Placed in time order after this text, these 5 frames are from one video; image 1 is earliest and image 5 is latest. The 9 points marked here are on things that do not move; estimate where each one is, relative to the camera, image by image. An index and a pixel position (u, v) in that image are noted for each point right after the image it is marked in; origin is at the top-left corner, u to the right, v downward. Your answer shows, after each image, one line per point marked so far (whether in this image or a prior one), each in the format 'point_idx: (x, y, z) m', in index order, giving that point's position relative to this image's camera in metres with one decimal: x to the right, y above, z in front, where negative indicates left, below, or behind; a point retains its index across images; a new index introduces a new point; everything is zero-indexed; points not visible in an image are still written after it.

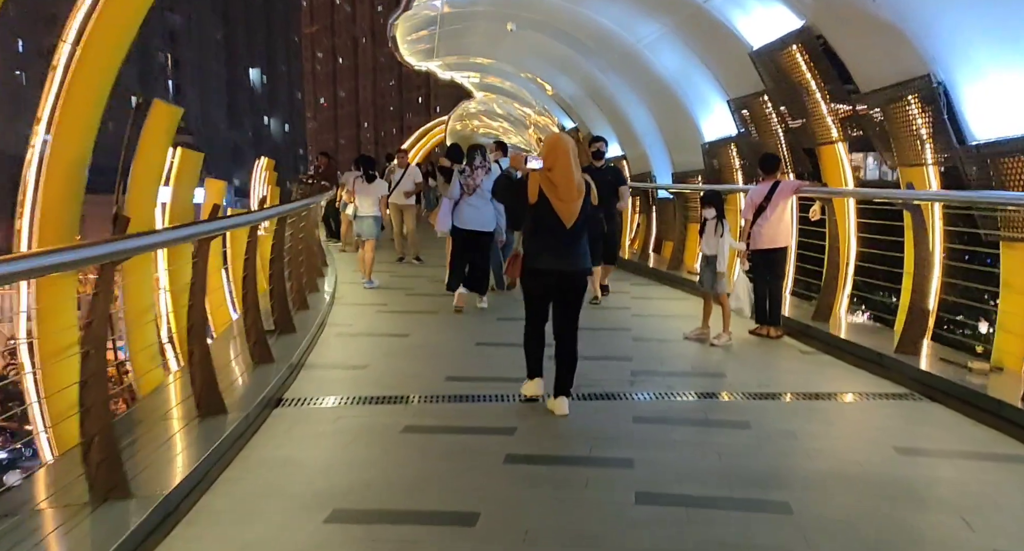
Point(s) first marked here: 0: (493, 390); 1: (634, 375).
0: (-0.1, -0.7, +5.0) m
1: (+0.8, -0.7, +5.4) m
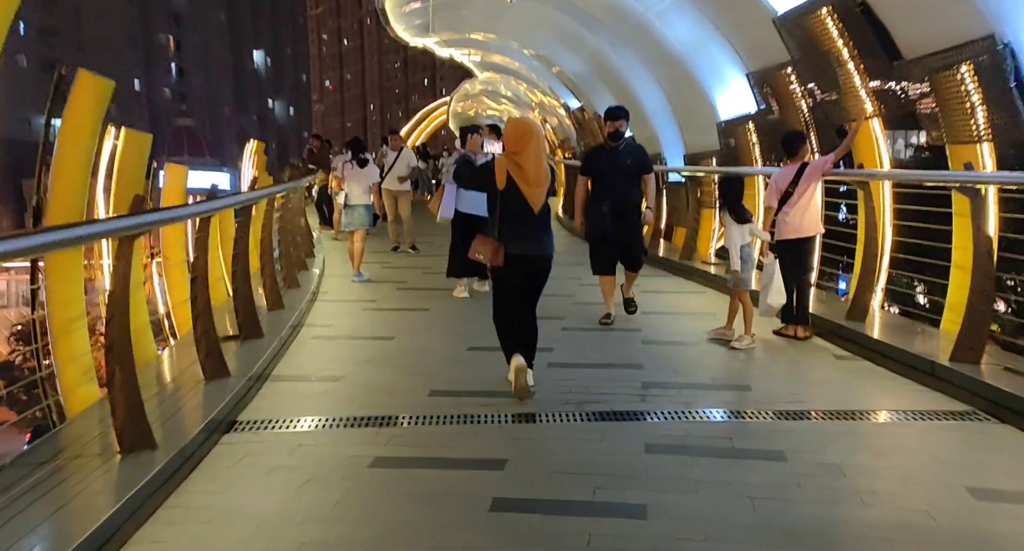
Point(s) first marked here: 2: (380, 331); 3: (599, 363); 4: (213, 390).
0: (-0.2, -0.7, +4.3) m
1: (+0.8, -0.7, +4.7) m
2: (-1.1, -0.5, +6.3) m
3: (+0.6, -0.6, +5.3) m
4: (-1.7, -0.6, +4.3) m
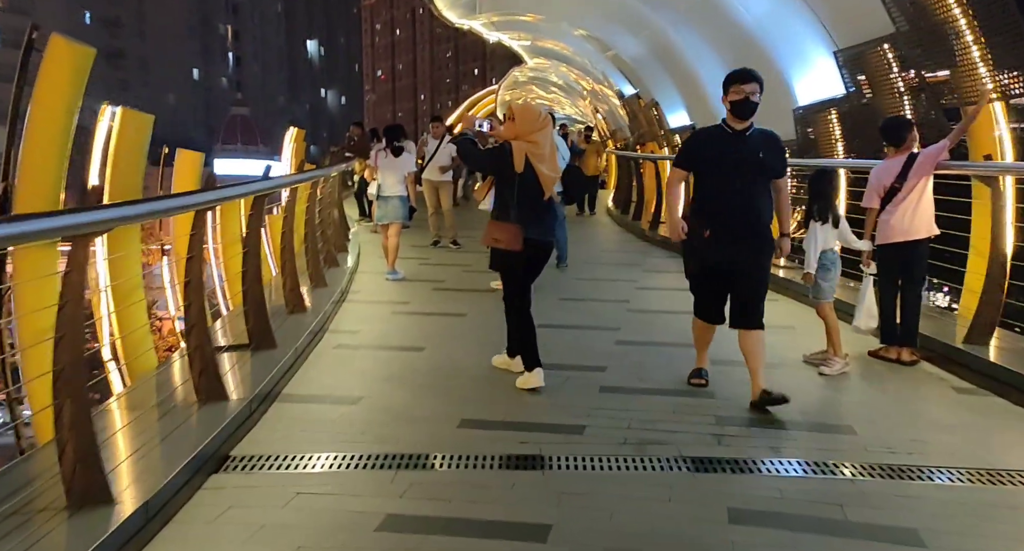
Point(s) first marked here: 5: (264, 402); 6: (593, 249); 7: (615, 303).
0: (+0.1, -0.8, +3.6) m
1: (+1.0, -0.7, +3.8) m
2: (-0.7, -0.5, +5.6) m
3: (+0.9, -0.6, +4.5) m
4: (-1.4, -0.7, +3.7) m
5: (-1.3, -0.7, +4.2) m
6: (+1.1, +0.4, +10.7) m
7: (+0.9, -0.3, +6.9) m
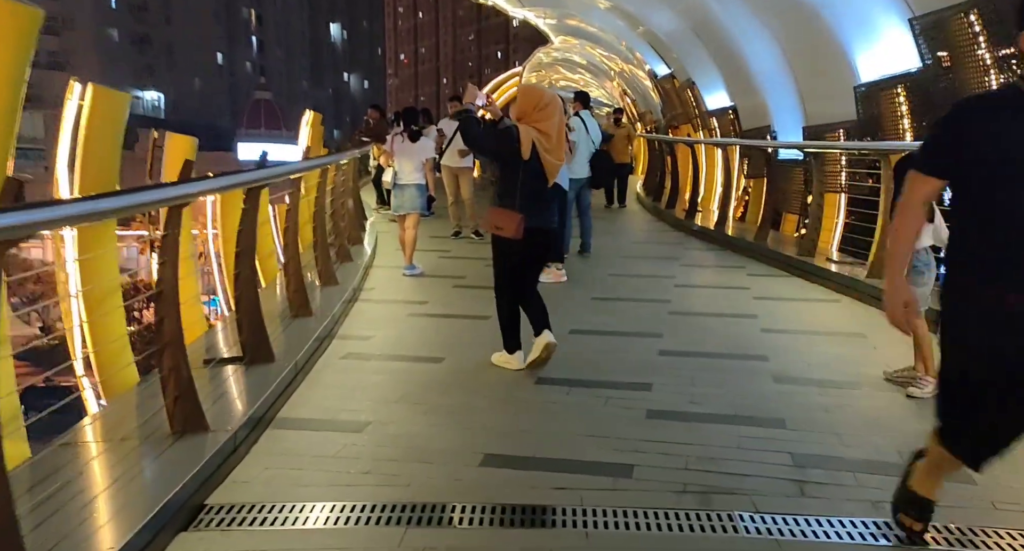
0: (+0.2, -0.8, +2.9) m
1: (+1.2, -0.8, +3.2) m
2: (-0.5, -0.5, +4.9) m
3: (+1.0, -0.7, +3.8) m
4: (-1.3, -0.7, +3.1) m
5: (-1.2, -0.7, +3.6) m
6: (+1.4, +0.5, +10.0) m
7: (+1.1, -0.2, +6.2) m
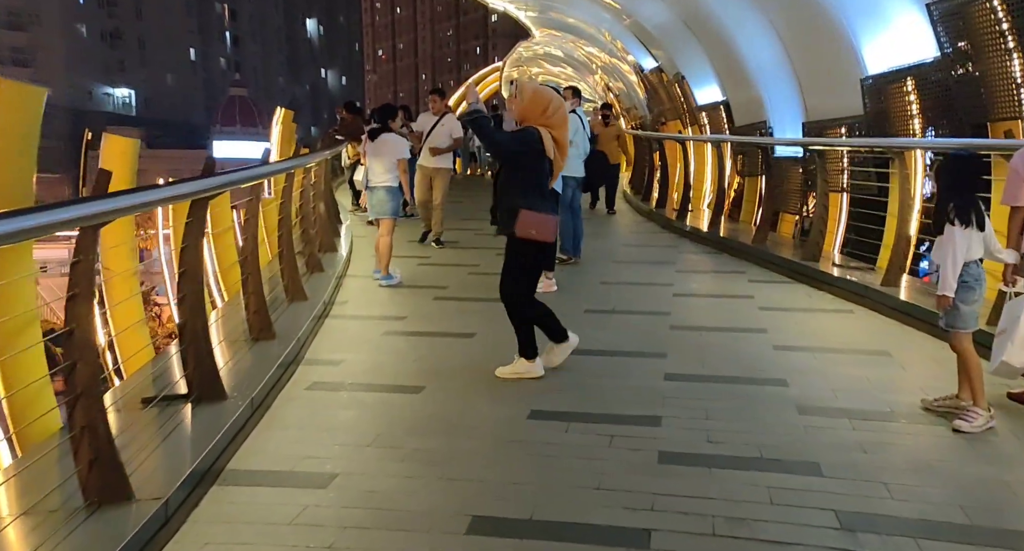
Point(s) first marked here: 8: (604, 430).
0: (+0.2, -0.9, +2.4) m
1: (+1.2, -0.9, +2.7) m
2: (-0.6, -0.6, +4.4) m
3: (+1.0, -0.8, +3.3) m
4: (-1.3, -0.8, +2.5) m
5: (-1.2, -0.8, +3.0) m
6: (+1.2, +0.4, +9.5) m
7: (+1.0, -0.3, +5.7) m
8: (+0.4, -0.7, +3.6) m
